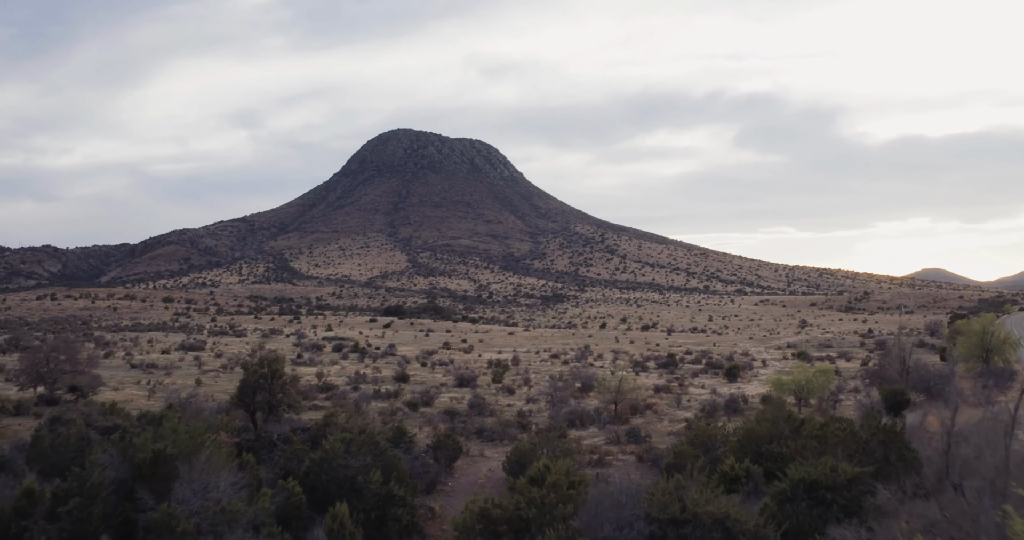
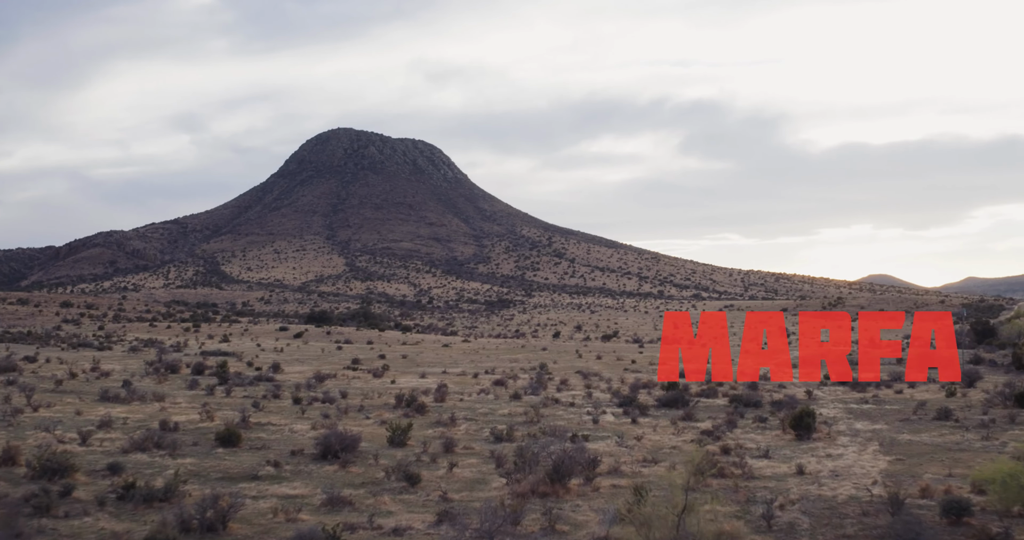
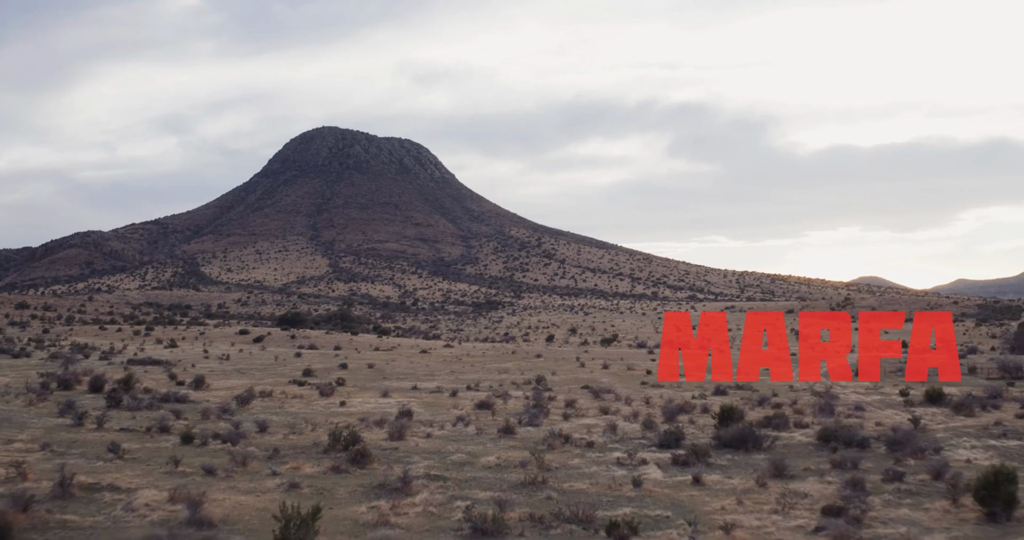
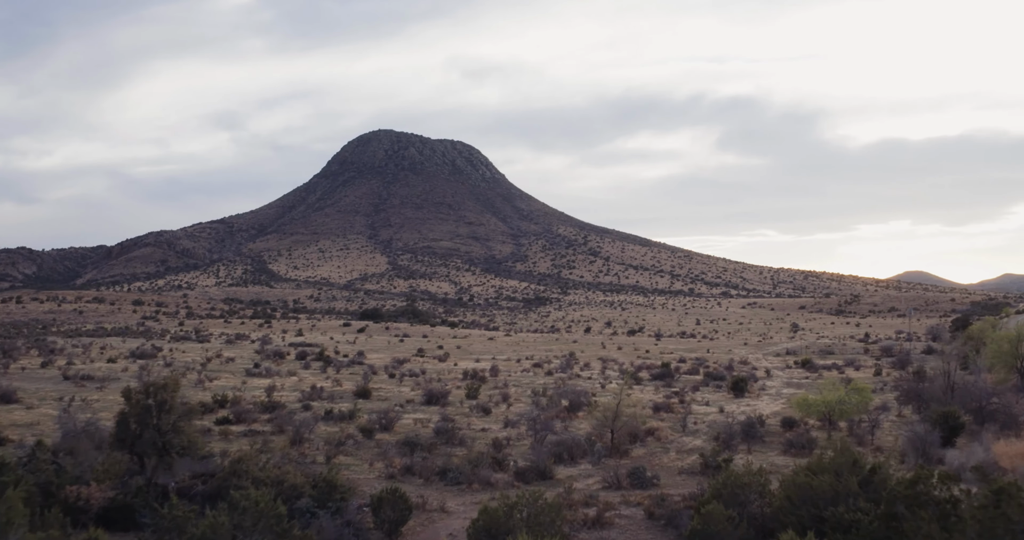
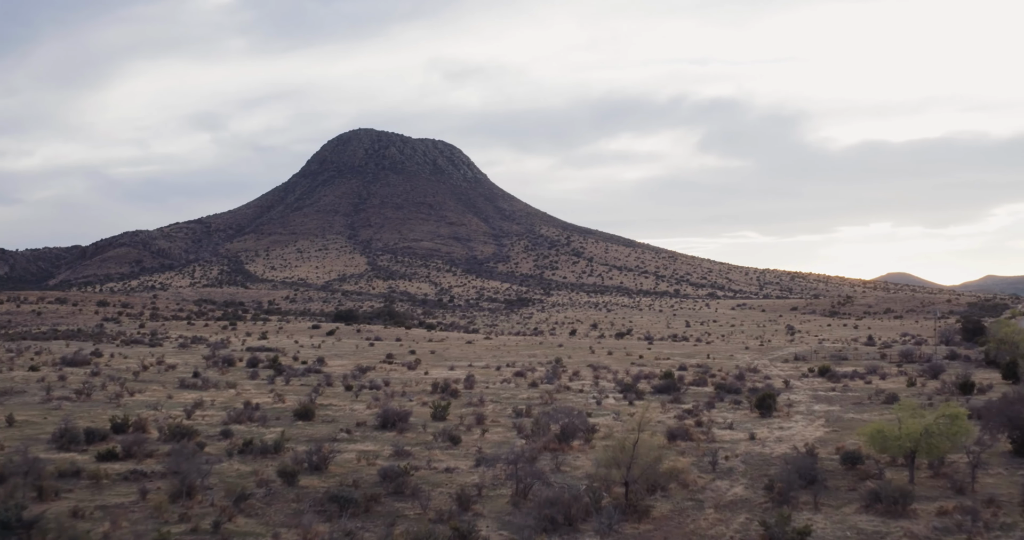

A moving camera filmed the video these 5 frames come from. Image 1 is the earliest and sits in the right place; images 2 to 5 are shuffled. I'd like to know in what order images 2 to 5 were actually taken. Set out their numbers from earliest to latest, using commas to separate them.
4, 5, 2, 3
